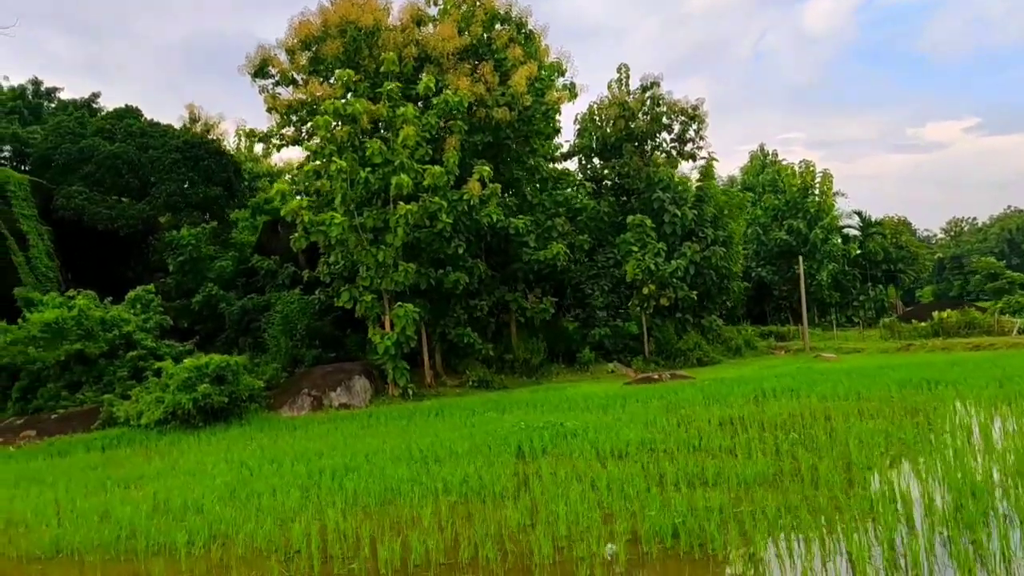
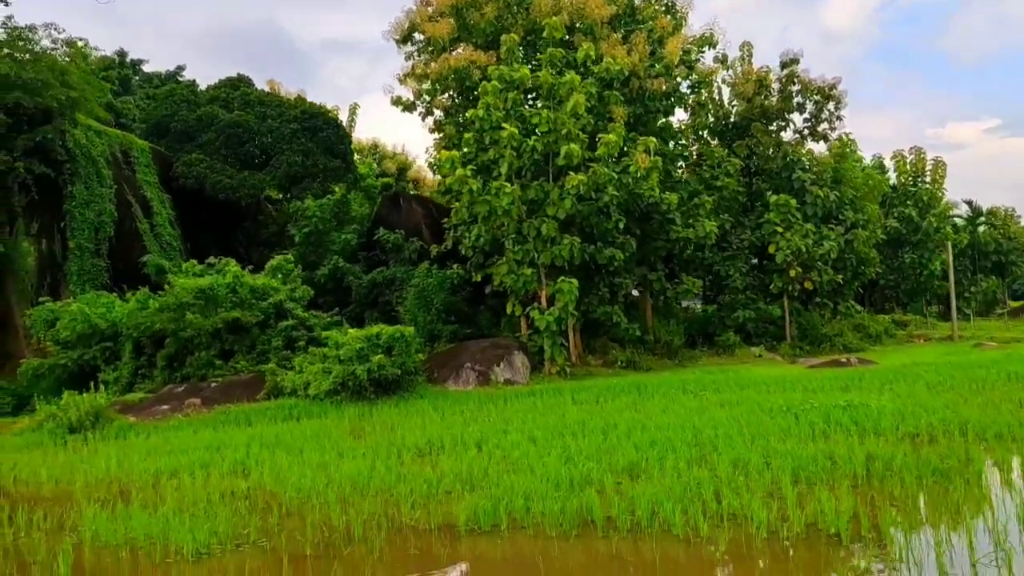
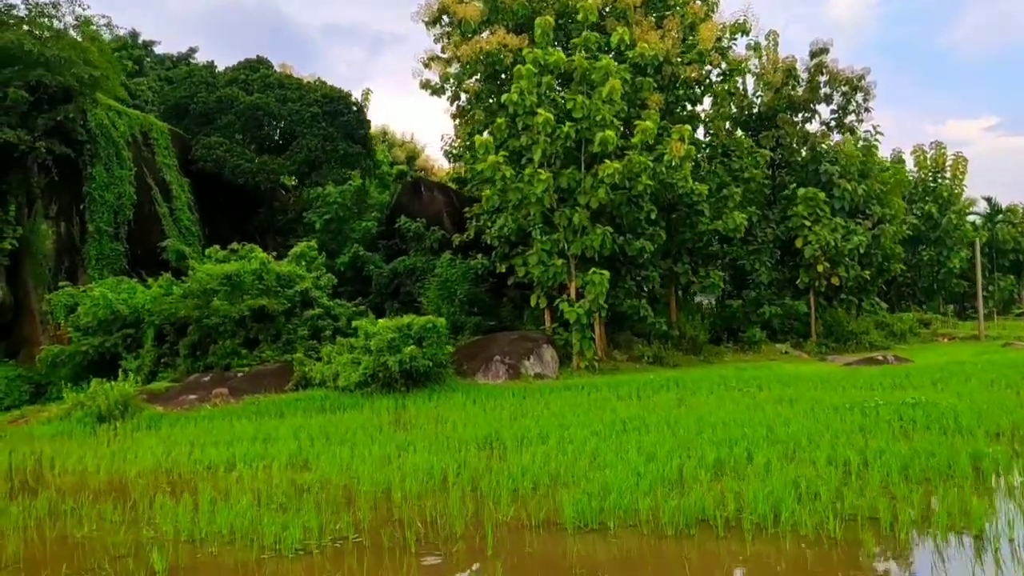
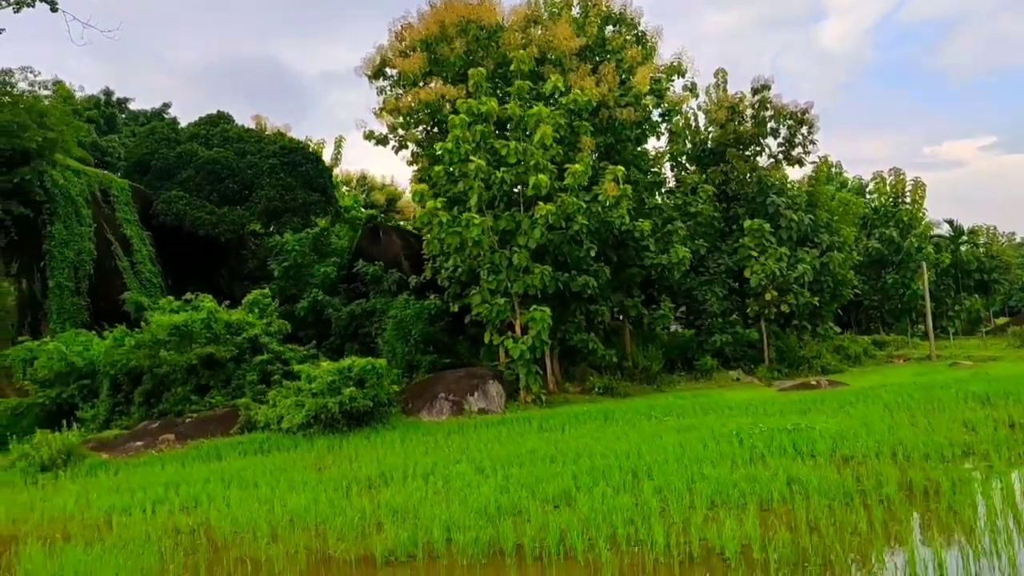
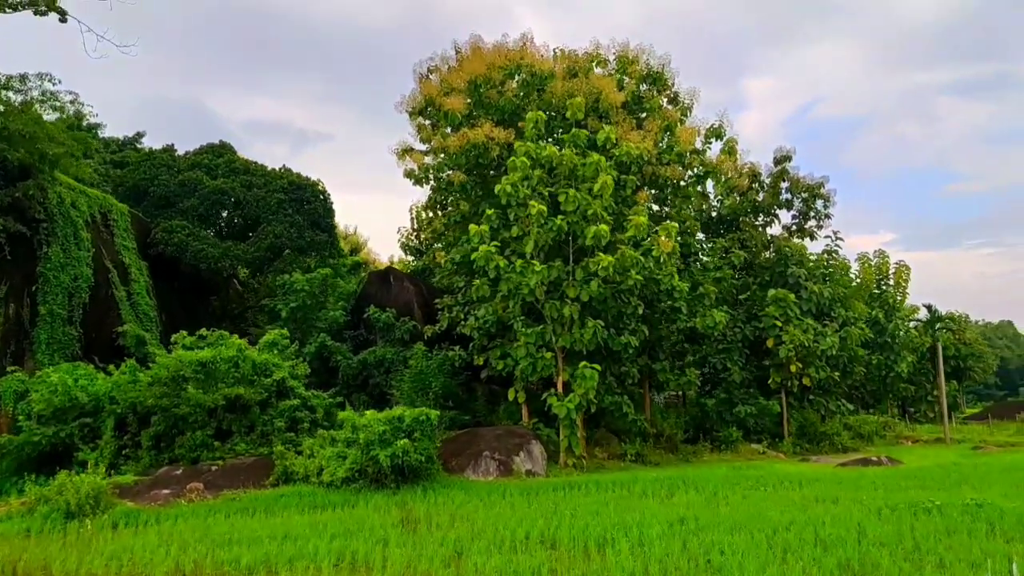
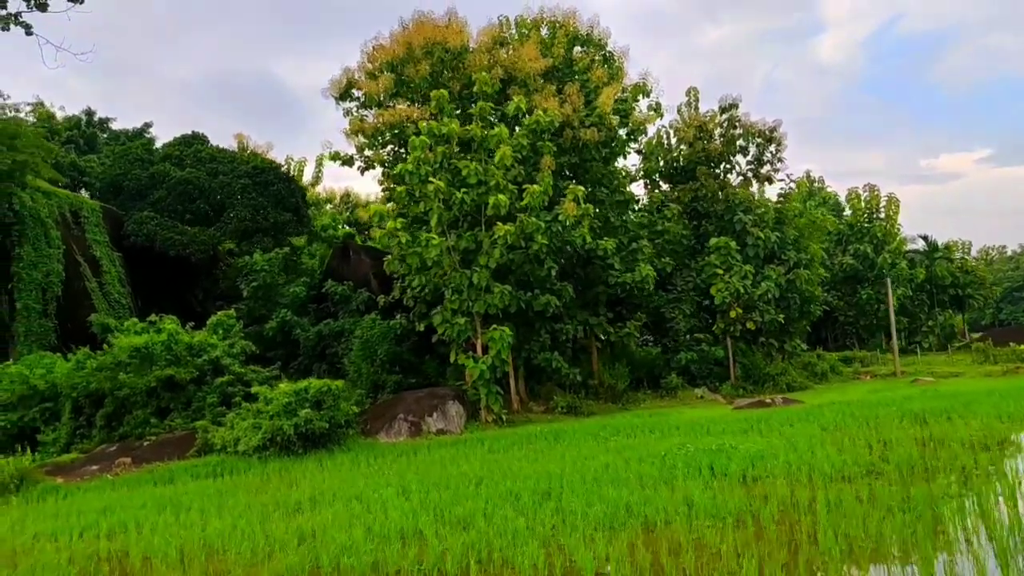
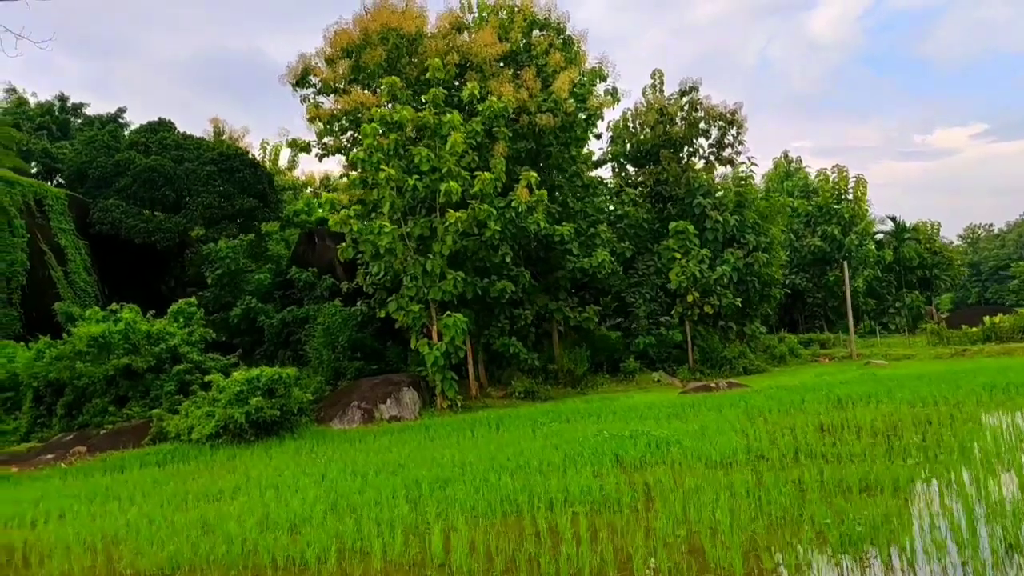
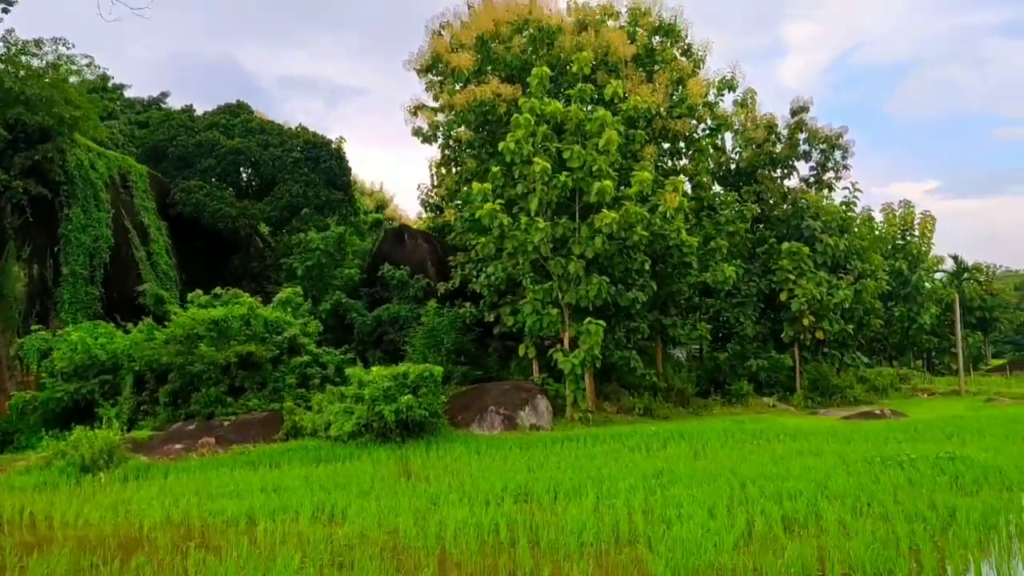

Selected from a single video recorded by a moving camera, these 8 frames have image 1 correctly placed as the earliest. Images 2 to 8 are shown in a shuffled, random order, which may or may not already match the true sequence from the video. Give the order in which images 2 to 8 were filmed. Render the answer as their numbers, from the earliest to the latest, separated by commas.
7, 6, 4, 2, 3, 8, 5
